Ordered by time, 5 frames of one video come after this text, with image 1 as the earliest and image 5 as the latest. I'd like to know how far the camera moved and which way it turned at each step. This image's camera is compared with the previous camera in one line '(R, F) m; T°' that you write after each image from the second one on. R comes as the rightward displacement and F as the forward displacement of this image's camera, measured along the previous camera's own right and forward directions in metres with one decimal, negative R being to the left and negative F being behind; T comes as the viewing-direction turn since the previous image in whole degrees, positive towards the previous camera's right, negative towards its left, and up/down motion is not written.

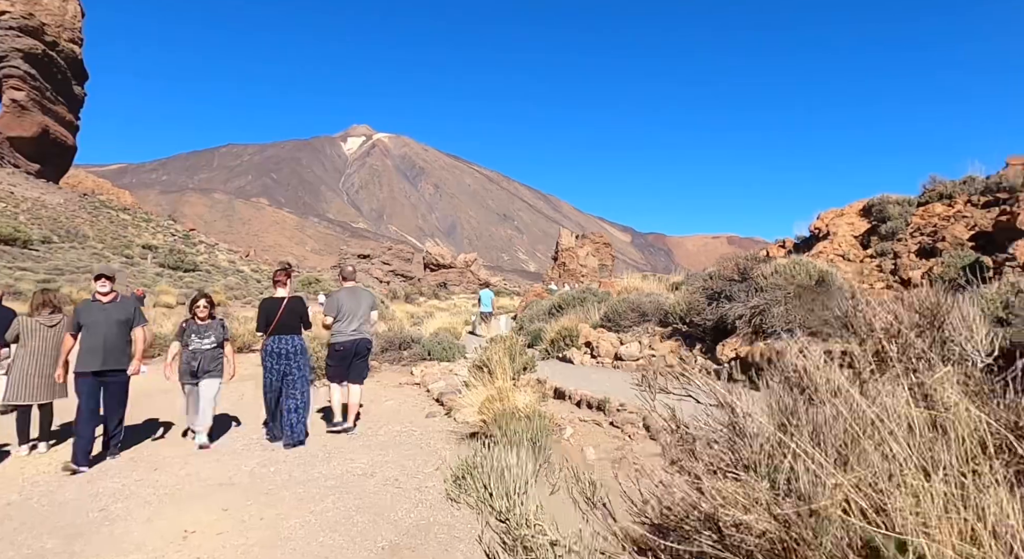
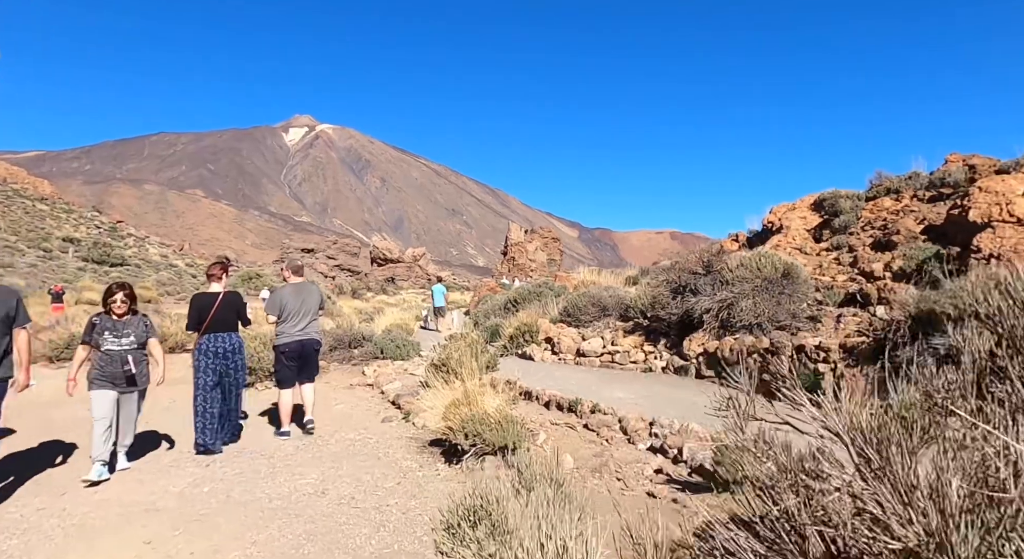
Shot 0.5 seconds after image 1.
(-0.2, +0.5) m; +5°
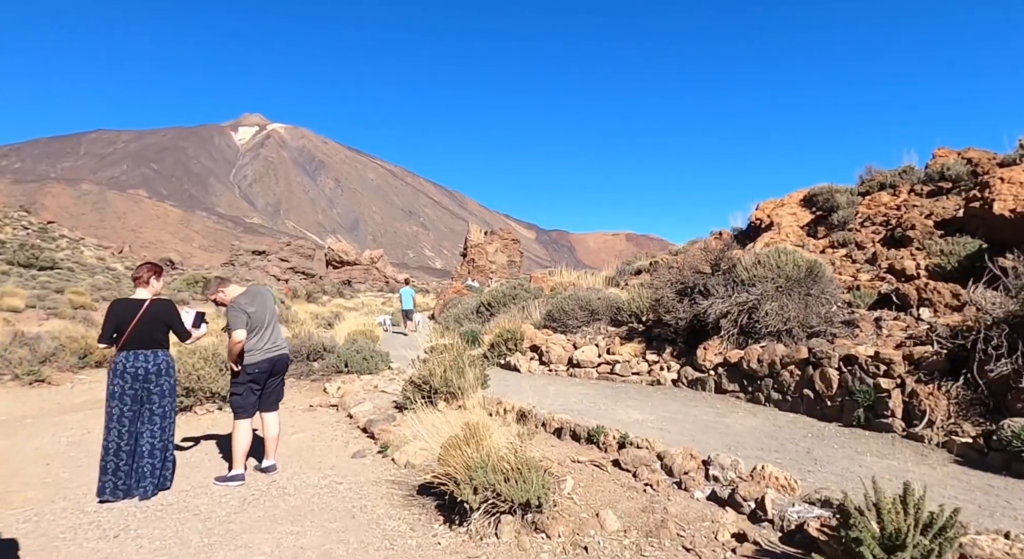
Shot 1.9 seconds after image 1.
(-0.4, +1.2) m; +4°
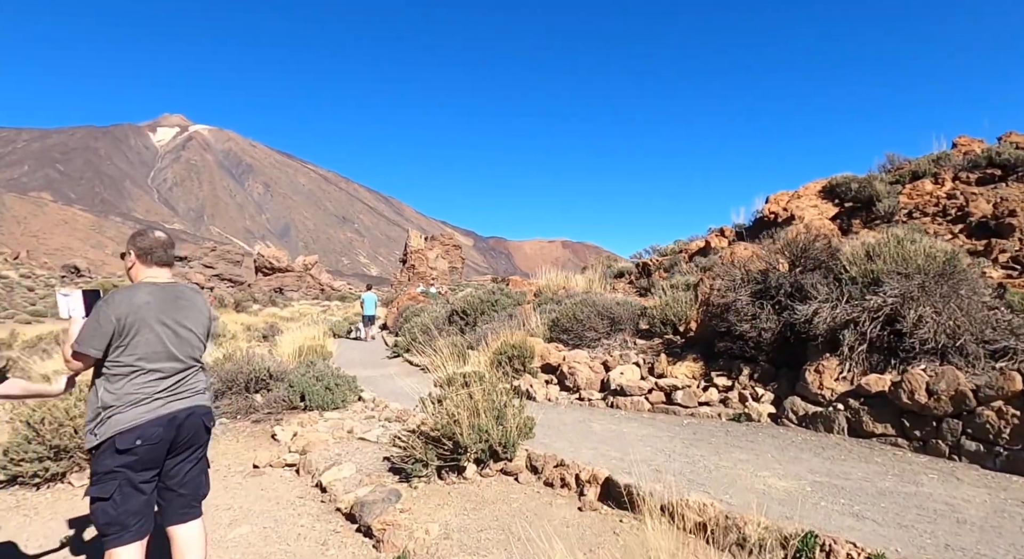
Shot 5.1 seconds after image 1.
(-0.9, +2.3) m; +6°
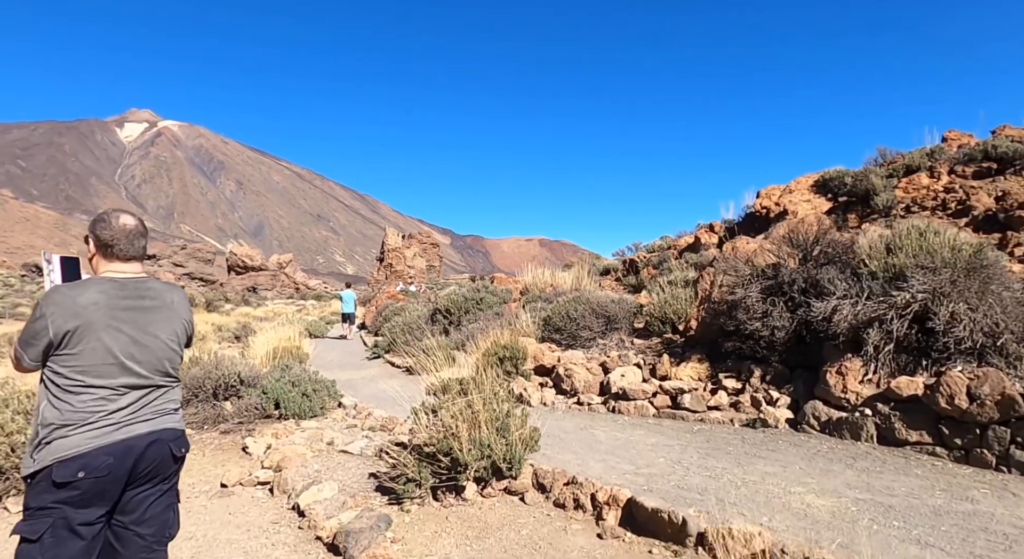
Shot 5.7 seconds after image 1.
(-0.2, +0.5) m; +2°
